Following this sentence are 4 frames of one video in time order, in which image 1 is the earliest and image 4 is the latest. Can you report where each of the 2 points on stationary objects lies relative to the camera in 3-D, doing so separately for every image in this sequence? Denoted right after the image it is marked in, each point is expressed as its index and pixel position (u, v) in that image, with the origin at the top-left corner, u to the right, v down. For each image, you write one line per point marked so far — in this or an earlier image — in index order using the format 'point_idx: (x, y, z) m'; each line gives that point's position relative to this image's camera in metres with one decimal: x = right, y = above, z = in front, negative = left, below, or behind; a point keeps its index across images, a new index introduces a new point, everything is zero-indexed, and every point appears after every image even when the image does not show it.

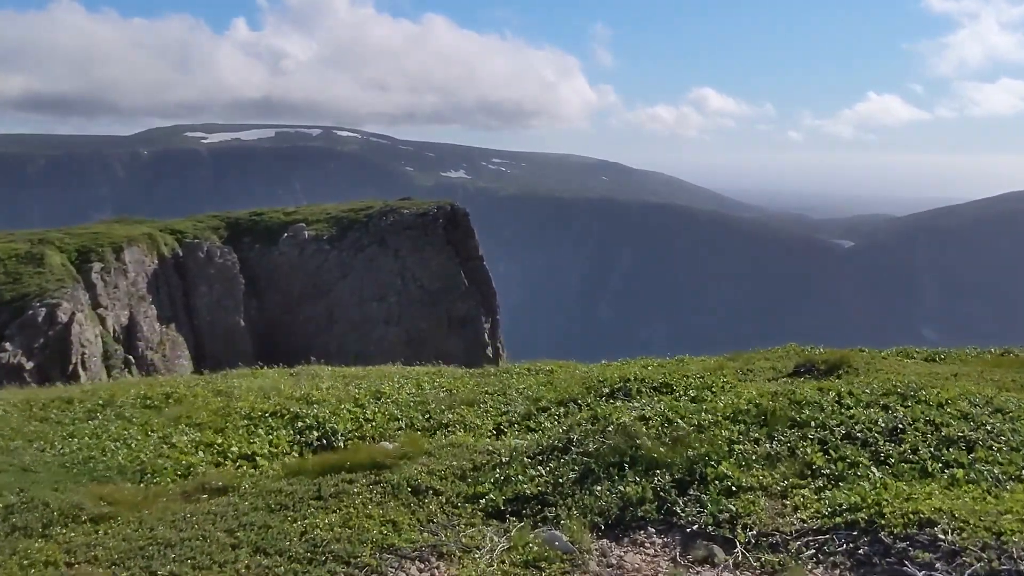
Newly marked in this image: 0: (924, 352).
0: (+10.5, -1.6, +19.7) m
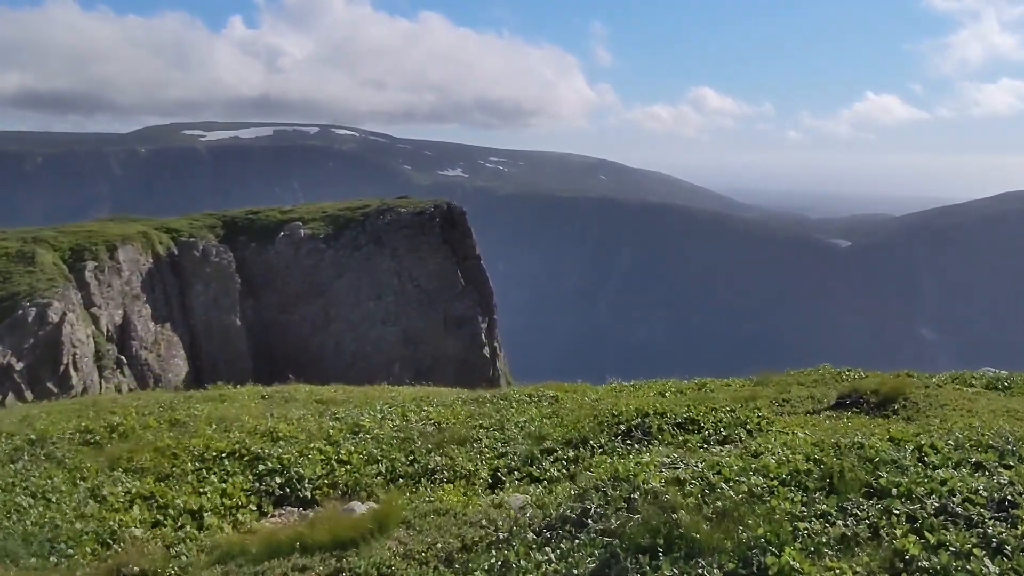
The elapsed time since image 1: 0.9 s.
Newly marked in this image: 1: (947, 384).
0: (+10.5, -2.0, +17.1) m
1: (+9.2, -2.0, +16.3) m
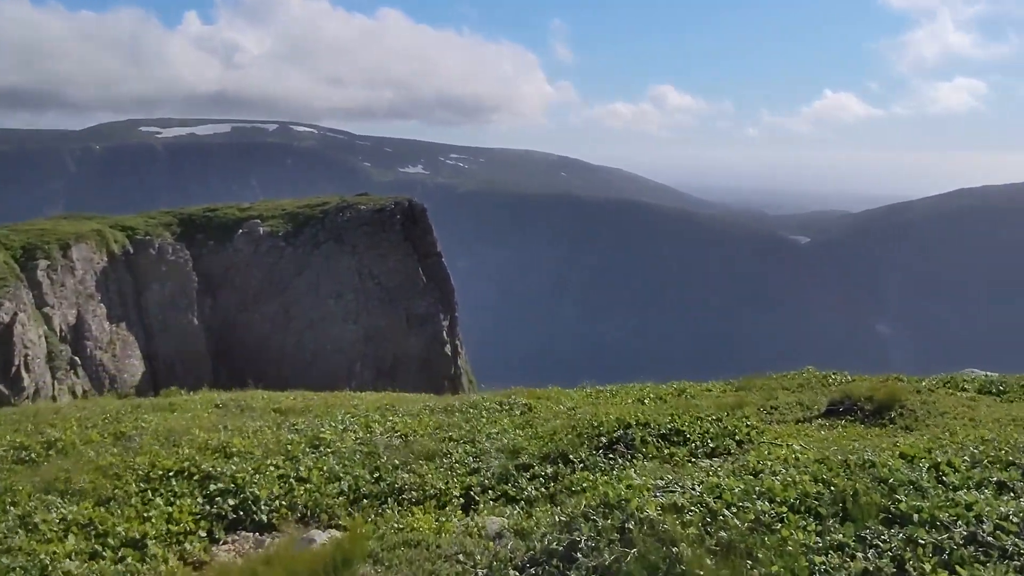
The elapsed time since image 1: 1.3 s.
0: (+9.9, -2.0, +16.5) m
1: (+8.6, -2.0, +15.6) m
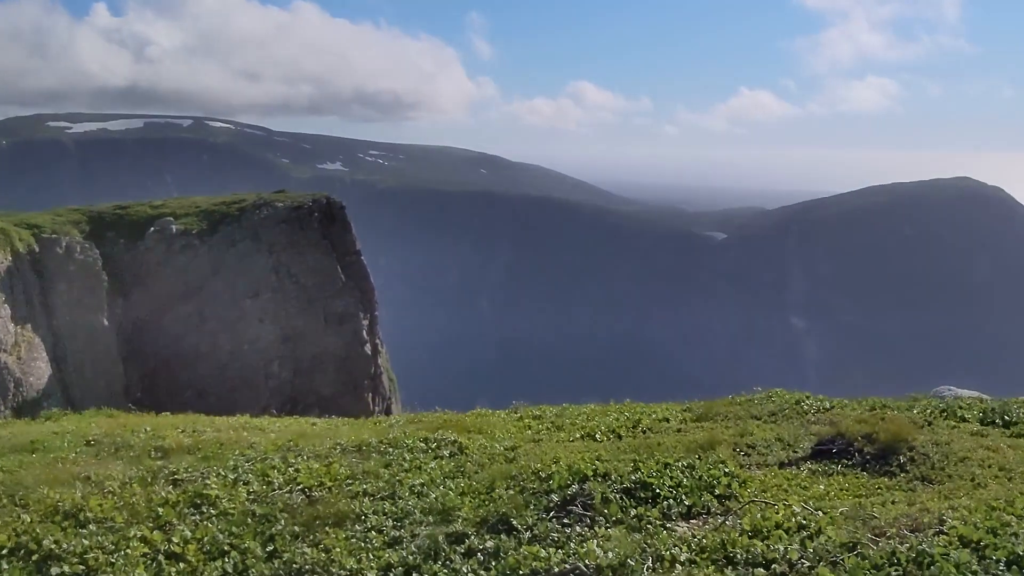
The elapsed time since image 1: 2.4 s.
0: (+8.6, -2.3, +14.4) m
1: (+7.5, -2.3, +13.4) m
